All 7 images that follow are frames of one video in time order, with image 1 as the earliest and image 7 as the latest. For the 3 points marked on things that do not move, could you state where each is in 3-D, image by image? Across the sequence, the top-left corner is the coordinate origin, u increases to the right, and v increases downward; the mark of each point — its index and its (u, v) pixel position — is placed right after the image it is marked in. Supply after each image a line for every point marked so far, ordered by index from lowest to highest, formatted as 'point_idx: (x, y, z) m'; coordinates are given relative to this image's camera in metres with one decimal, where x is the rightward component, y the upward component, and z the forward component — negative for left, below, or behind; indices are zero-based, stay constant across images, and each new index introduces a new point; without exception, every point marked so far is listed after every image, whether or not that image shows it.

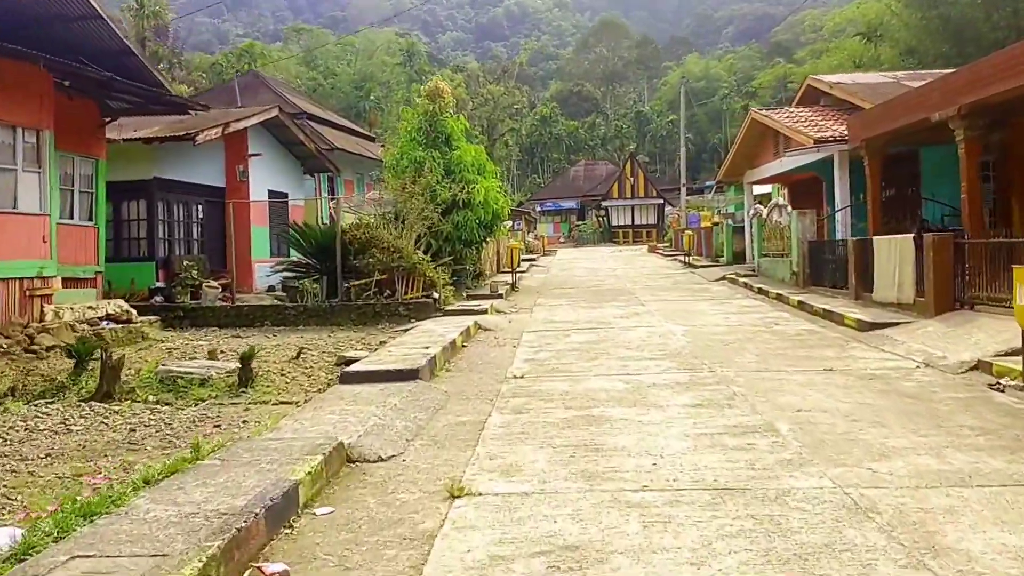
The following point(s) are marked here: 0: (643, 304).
0: (+1.7, -0.2, +15.3) m
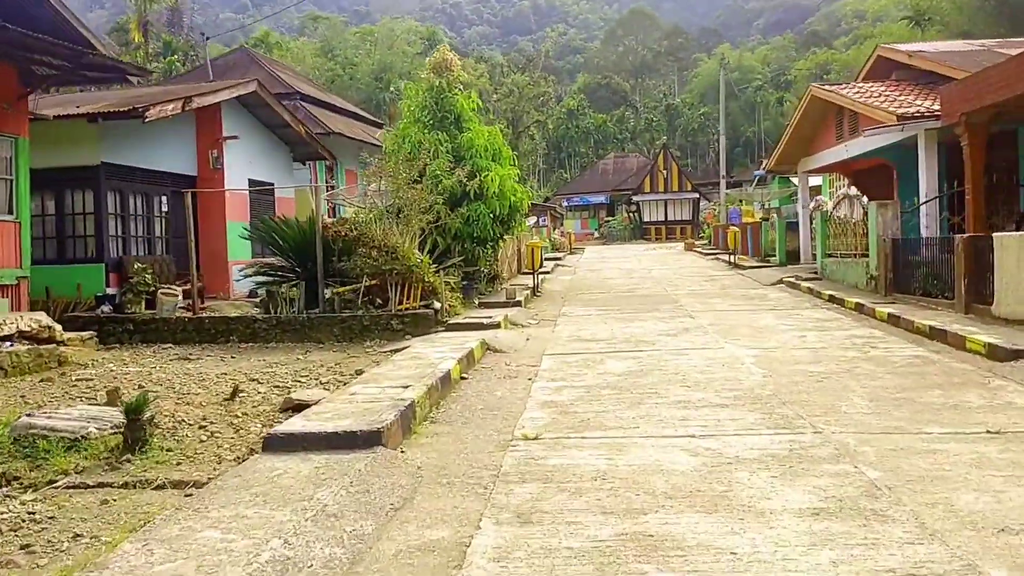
0: (+1.9, -0.3, +12.6) m
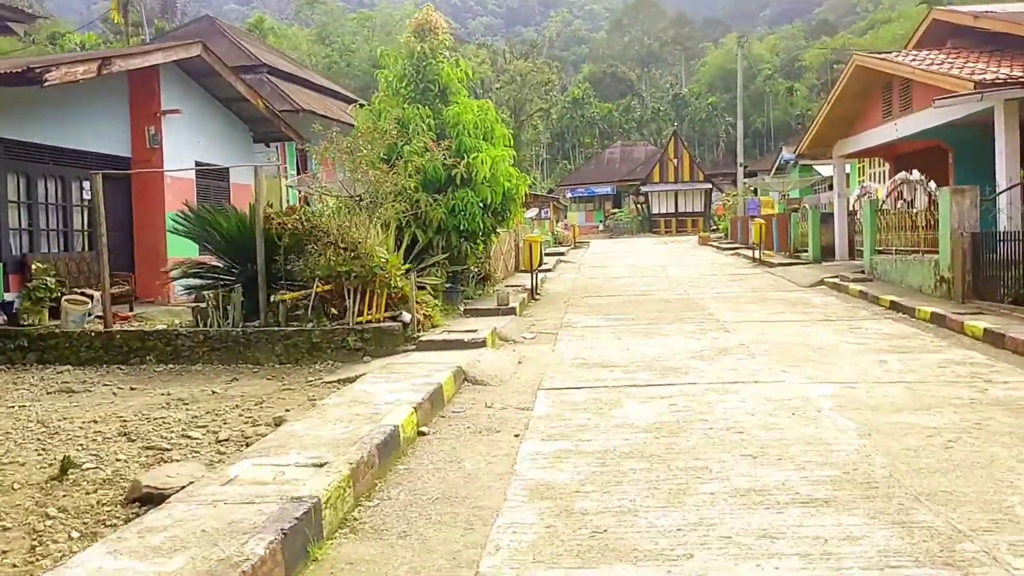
0: (+1.8, -0.4, +10.1) m
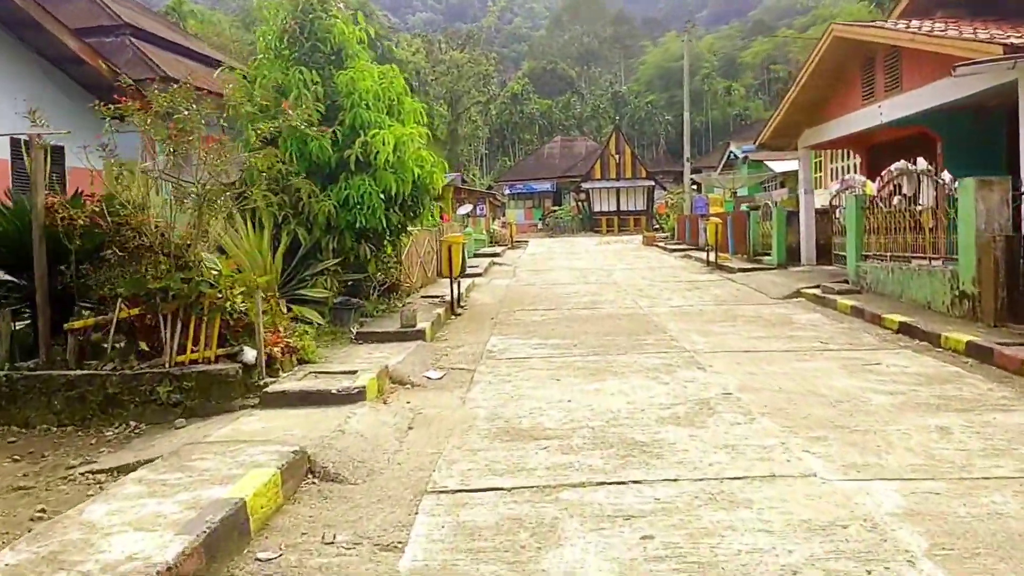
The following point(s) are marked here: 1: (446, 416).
0: (+1.2, -0.5, +7.4) m
1: (-0.3, -0.7, +6.2) m
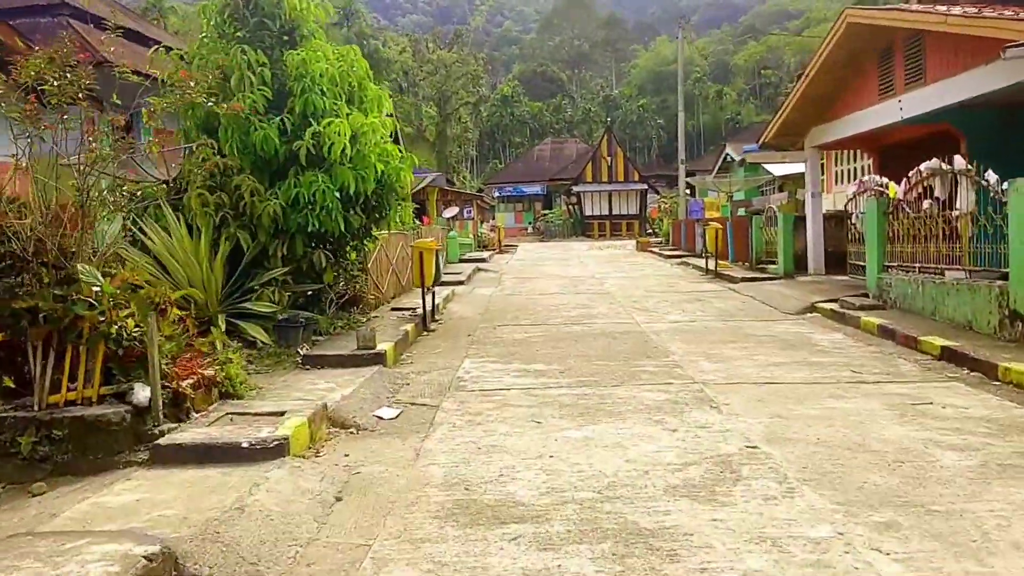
0: (+1.0, -0.6, +6.0) m
1: (-0.5, -0.8, +4.8) m
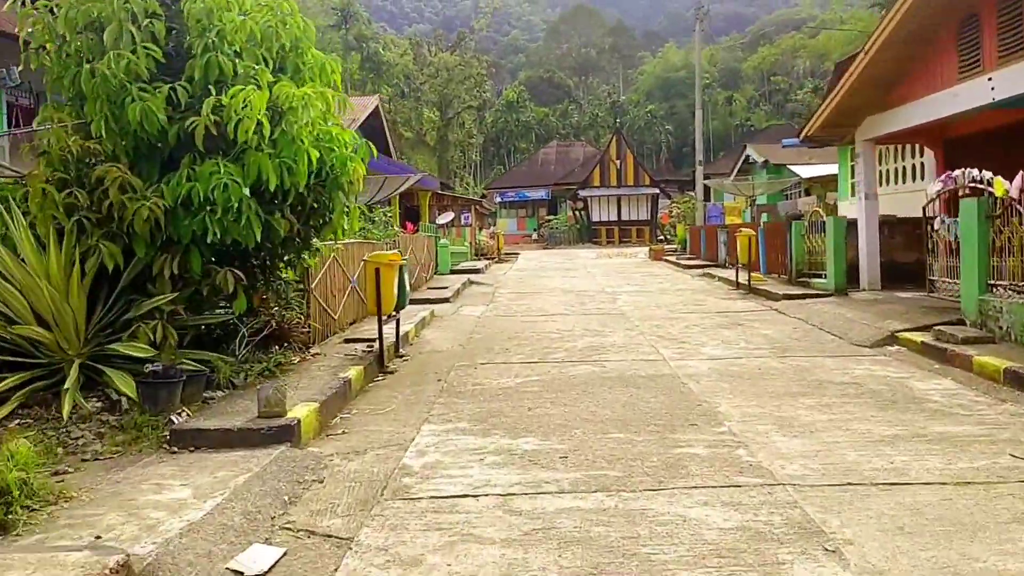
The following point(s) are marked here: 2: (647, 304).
0: (+0.9, -0.8, +3.3) m
1: (-0.6, -0.9, +2.1) m
2: (+1.5, -0.2, +13.0) m
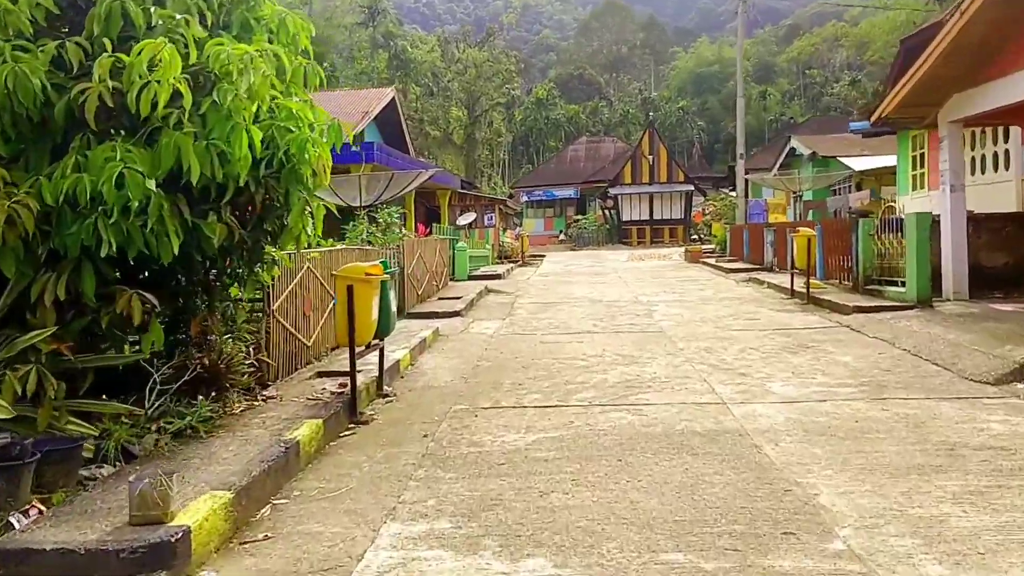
0: (+0.9, -0.9, +1.4) m
1: (-0.7, -1.0, +0.2) m
2: (+1.7, -0.3, +11.1) m
